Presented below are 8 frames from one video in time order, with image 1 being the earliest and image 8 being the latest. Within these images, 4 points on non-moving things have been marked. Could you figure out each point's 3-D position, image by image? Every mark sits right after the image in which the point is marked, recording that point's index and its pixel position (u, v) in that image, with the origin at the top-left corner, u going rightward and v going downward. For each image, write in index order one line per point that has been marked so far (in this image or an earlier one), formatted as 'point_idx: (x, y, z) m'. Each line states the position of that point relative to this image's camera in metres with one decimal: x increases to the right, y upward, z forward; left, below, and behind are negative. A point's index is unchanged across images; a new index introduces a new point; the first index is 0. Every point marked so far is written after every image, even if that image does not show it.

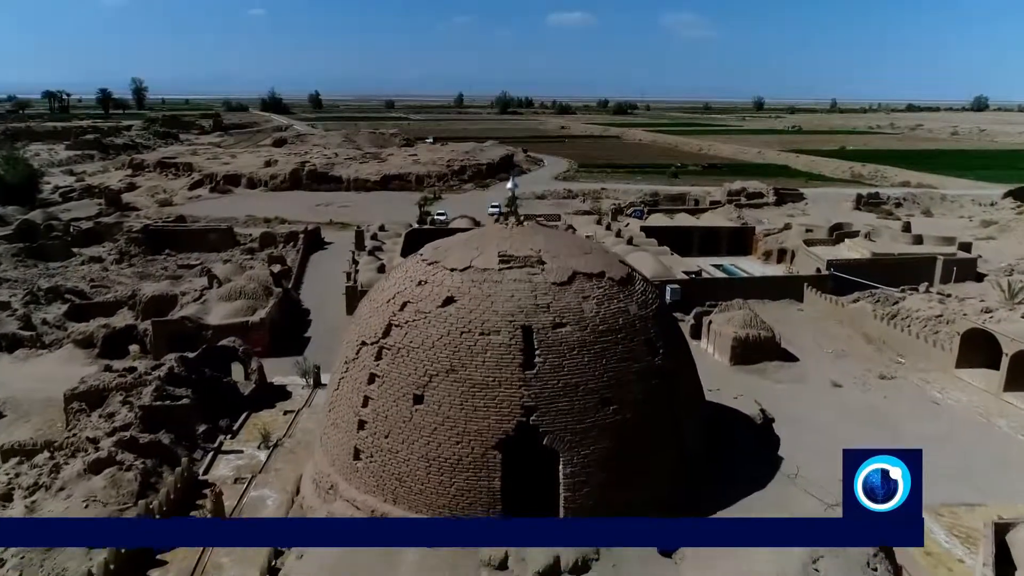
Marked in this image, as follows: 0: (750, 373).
0: (+6.2, -2.2, +18.4) m
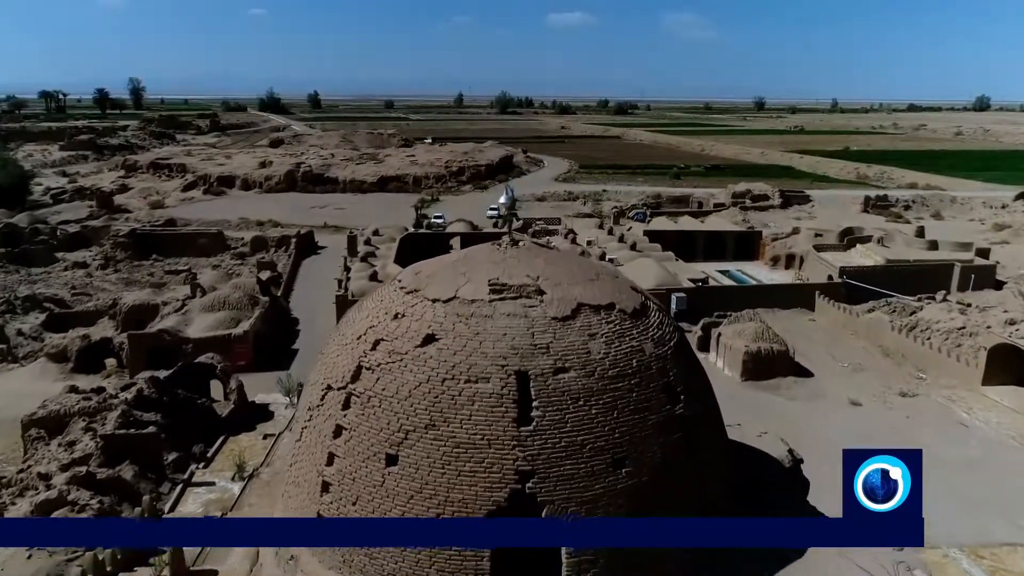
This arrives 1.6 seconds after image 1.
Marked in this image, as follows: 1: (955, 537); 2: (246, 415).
0: (+6.1, -2.5, +17.3) m
1: (+7.4, -4.2, +11.9) m
2: (-5.3, -2.5, +14.1) m
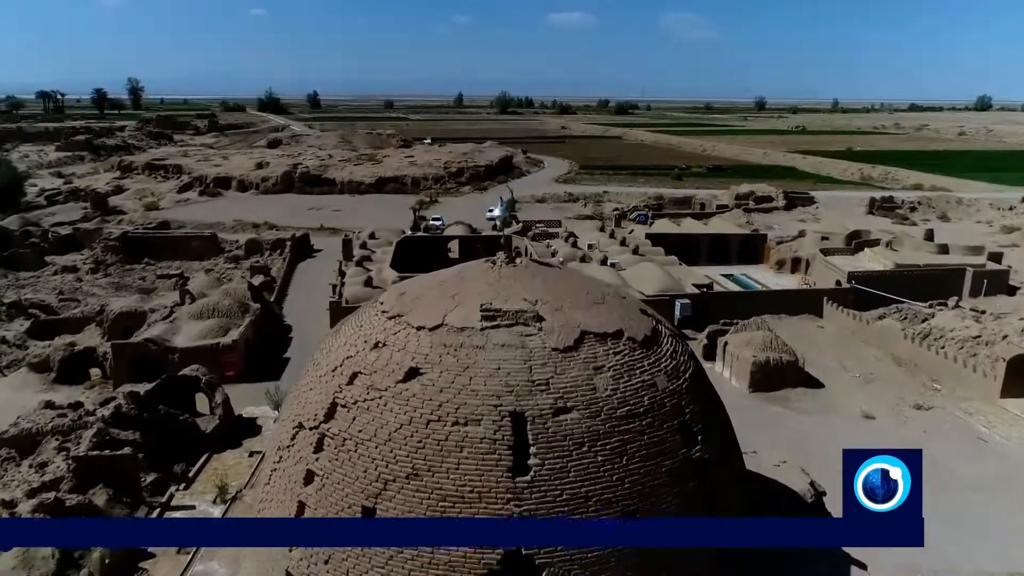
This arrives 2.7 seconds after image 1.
0: (+6.1, -2.7, +16.6) m
1: (+7.4, -4.3, +11.2) m
2: (-5.3, -2.7, +13.5) m
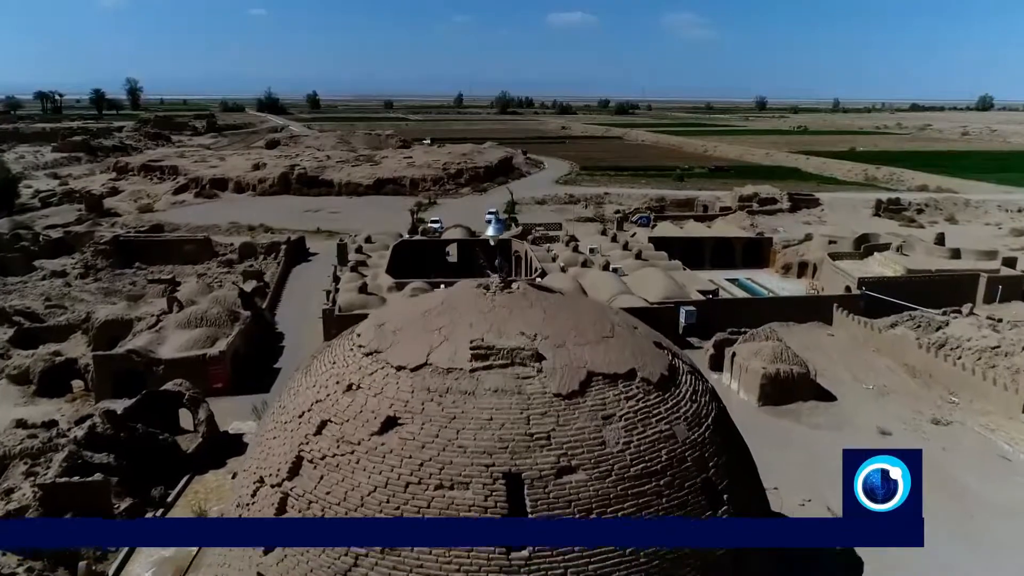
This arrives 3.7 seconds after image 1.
0: (+6.1, -2.9, +15.9) m
1: (+7.4, -4.5, +10.5) m
2: (-5.3, -2.9, +12.7) m
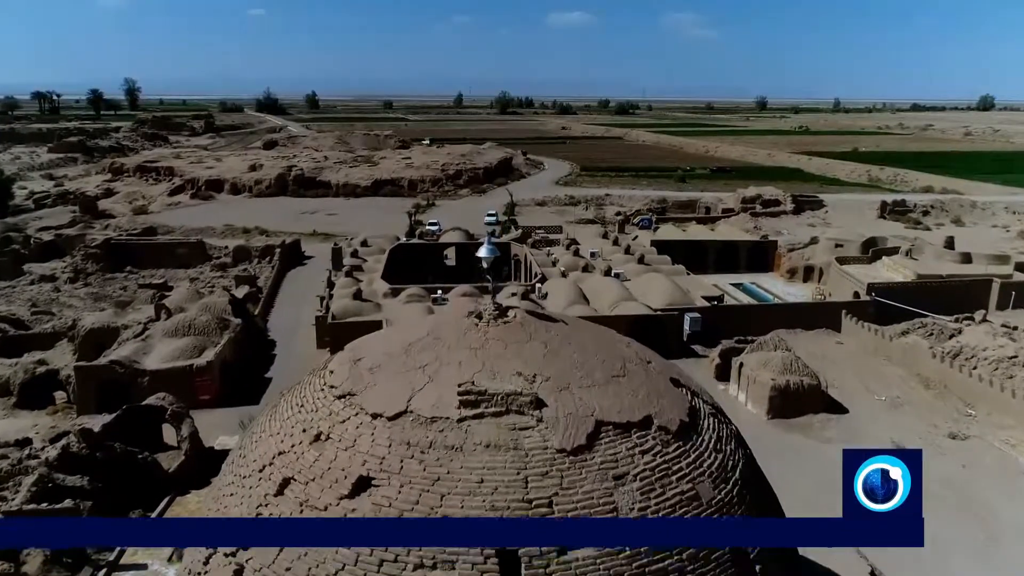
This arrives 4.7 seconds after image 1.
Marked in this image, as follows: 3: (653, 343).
0: (+6.0, -3.1, +15.3) m
1: (+7.3, -4.7, +9.8) m
2: (-5.3, -3.1, +12.1) m
3: (+3.9, -1.5, +19.7) m
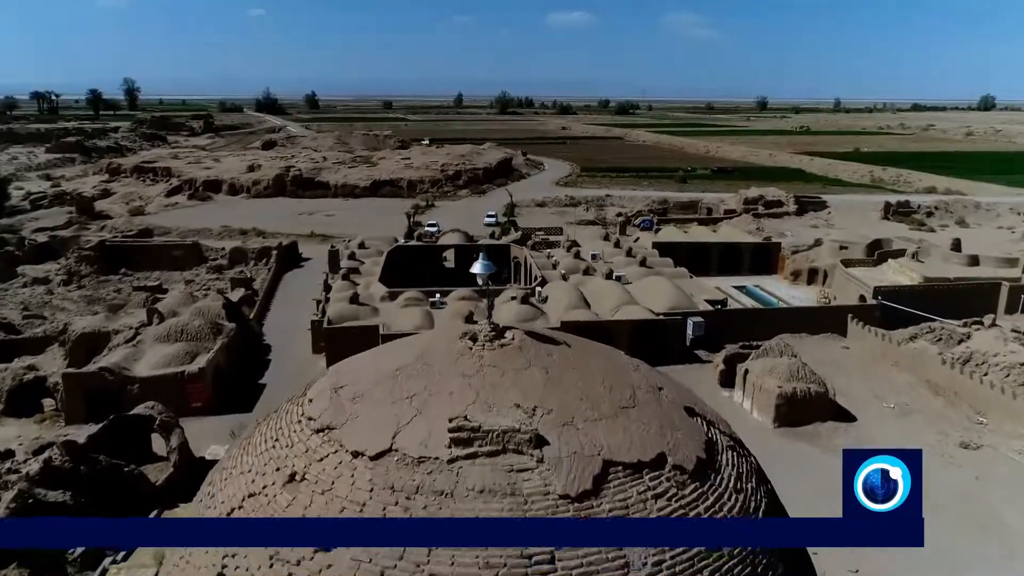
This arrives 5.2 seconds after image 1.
0: (+6.0, -3.2, +14.9) m
1: (+7.3, -4.8, +9.4) m
2: (-5.3, -3.2, +11.7) m
3: (+3.9, -1.7, +19.3) m
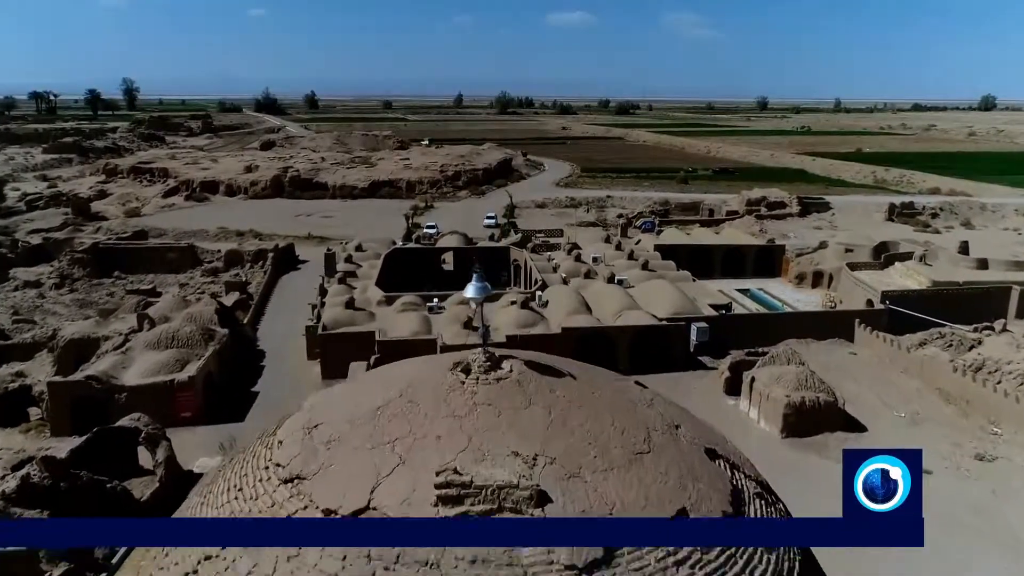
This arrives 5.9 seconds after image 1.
0: (+6.0, -3.3, +14.4) m
1: (+7.3, -5.0, +9.0) m
2: (-5.4, -3.3, +11.2) m
3: (+3.9, -1.8, +18.8) m
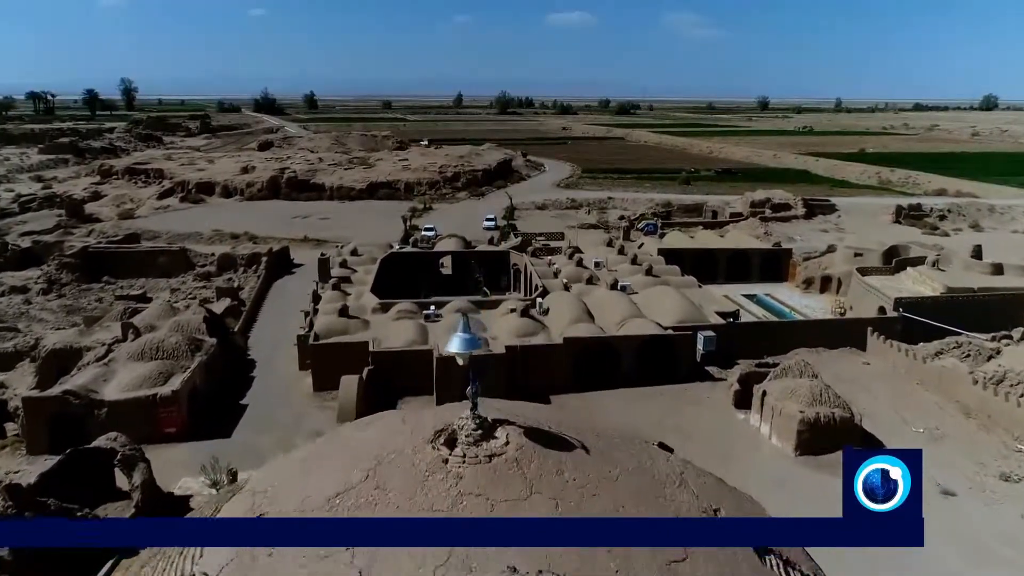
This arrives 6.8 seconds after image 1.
0: (+6.0, -3.5, +13.7) m
1: (+7.3, -5.2, +8.2) m
2: (-5.4, -3.5, +10.5) m
3: (+3.9, -2.0, +18.1) m
